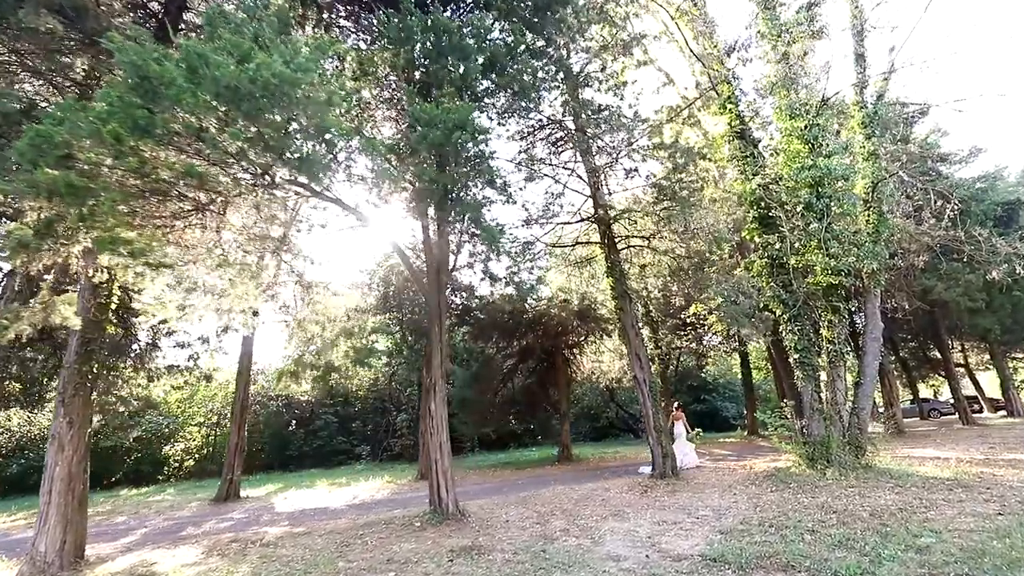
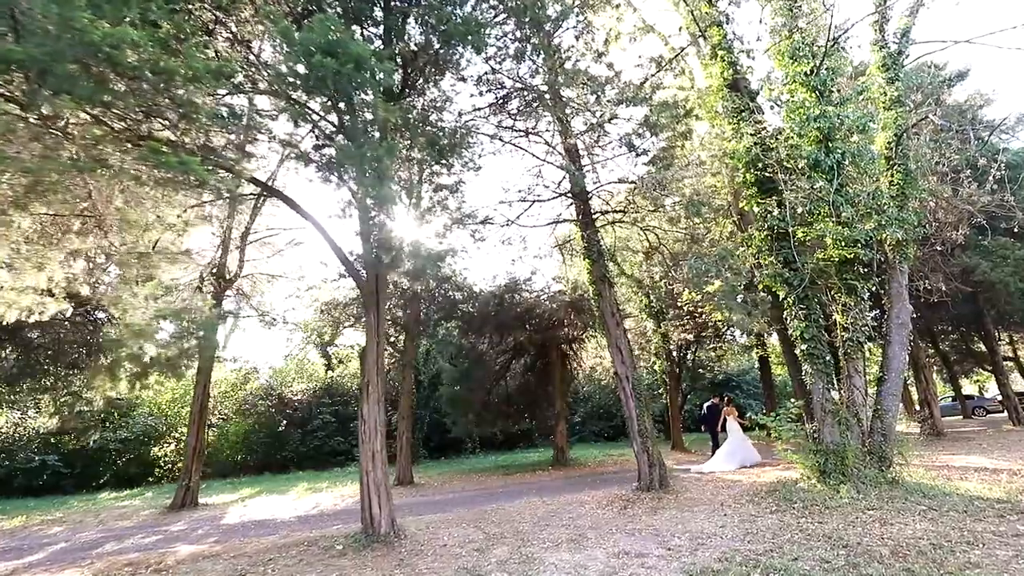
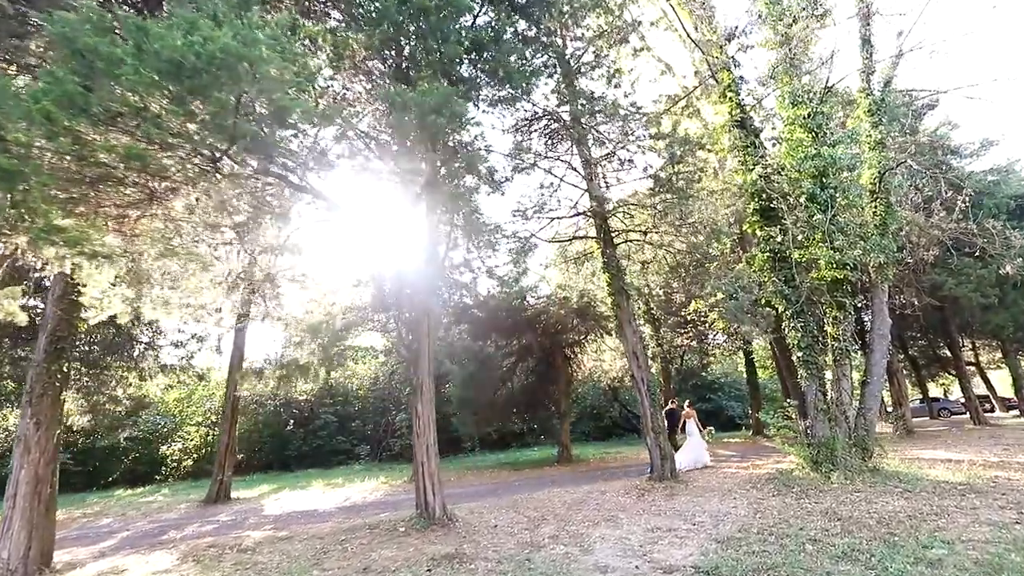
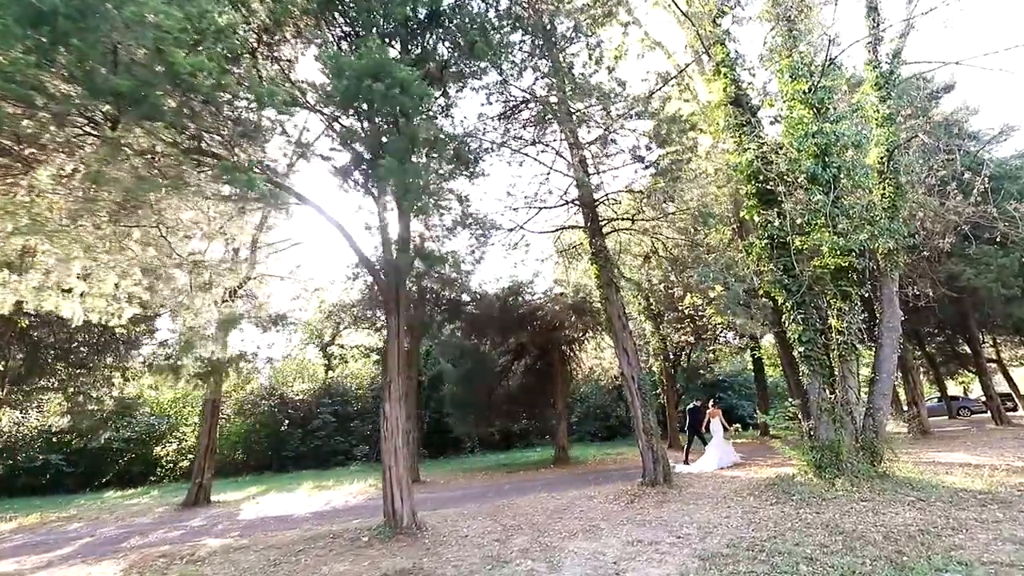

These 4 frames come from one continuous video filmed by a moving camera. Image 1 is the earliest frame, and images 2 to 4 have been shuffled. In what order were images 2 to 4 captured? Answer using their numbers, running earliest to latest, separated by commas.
3, 4, 2
